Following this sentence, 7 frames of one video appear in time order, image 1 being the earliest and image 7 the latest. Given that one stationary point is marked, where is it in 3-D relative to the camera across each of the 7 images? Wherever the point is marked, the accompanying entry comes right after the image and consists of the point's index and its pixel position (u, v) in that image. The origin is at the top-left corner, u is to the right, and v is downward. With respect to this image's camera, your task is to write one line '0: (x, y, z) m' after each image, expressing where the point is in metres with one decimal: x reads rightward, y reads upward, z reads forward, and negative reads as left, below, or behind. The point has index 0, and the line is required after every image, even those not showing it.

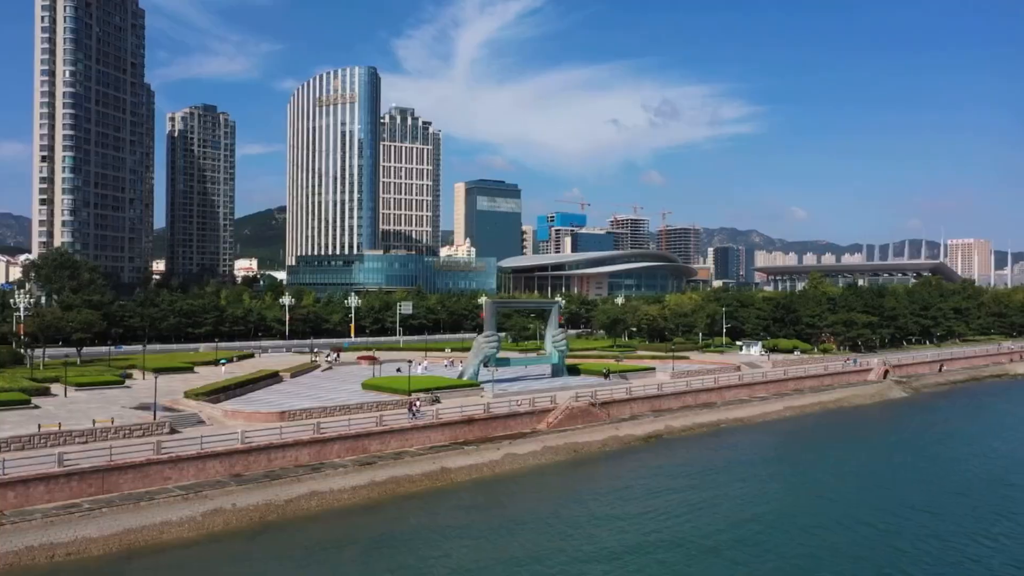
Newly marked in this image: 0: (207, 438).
0: (-7.4, -3.6, +19.5) m
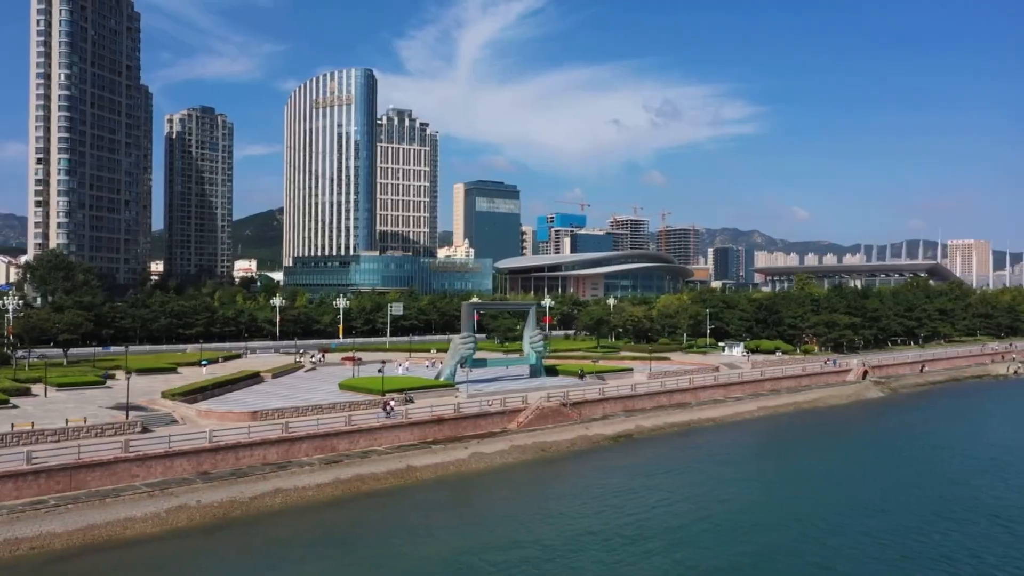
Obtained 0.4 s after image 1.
0: (-8.4, -3.7, +20.1) m
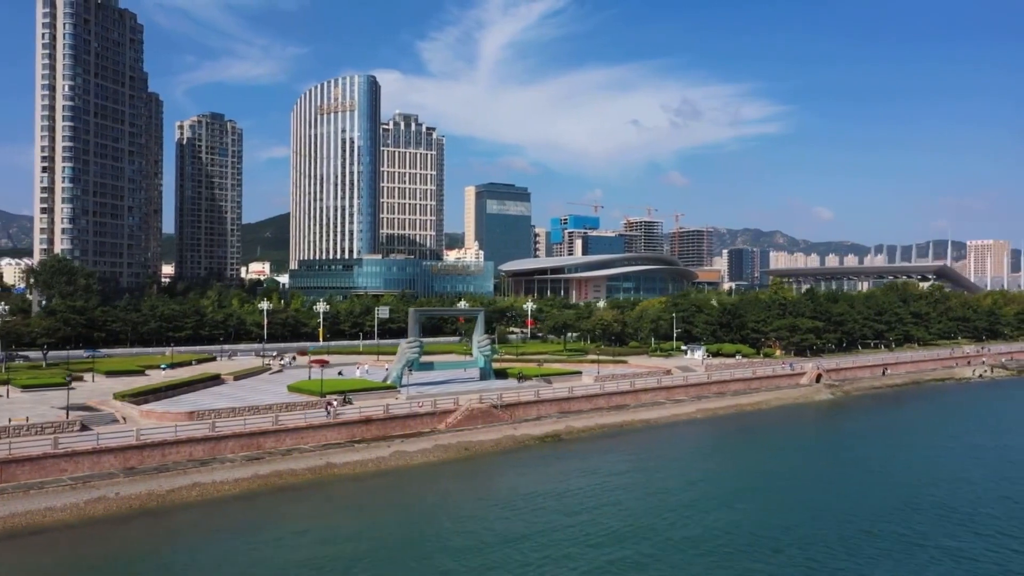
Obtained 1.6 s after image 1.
0: (-11.0, -4.0, +21.9) m
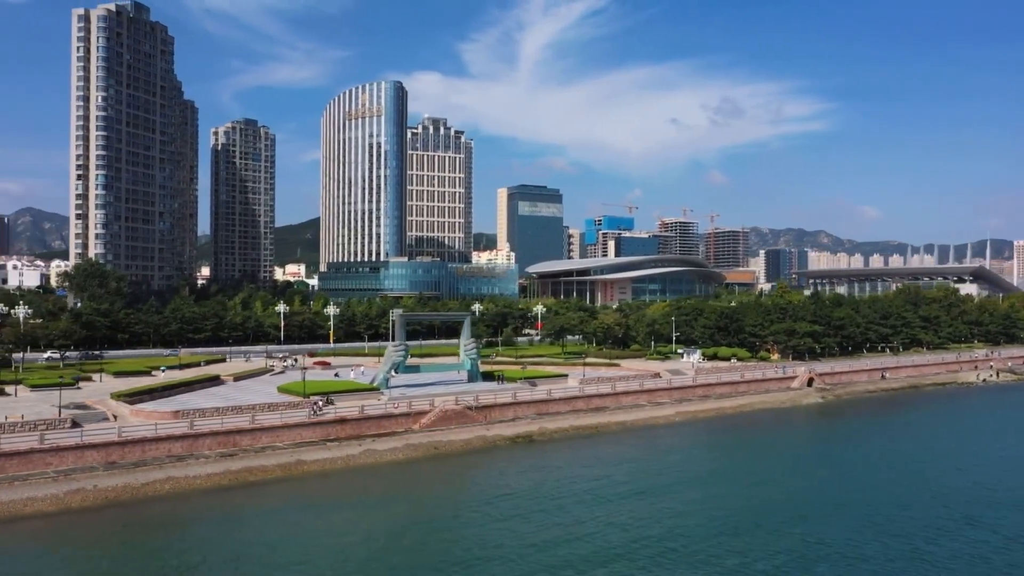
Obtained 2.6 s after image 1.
0: (-12.4, -4.2, +23.7) m
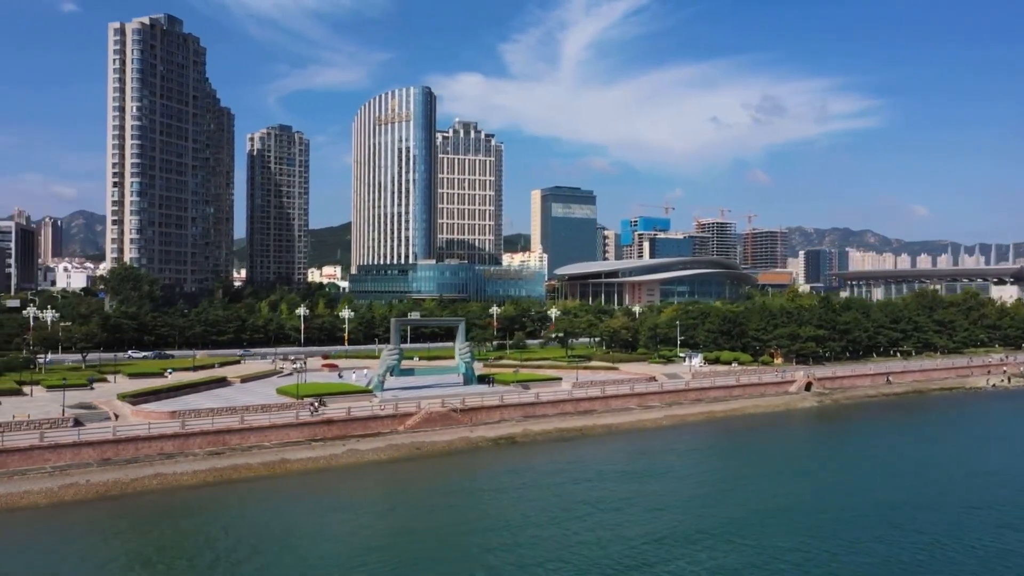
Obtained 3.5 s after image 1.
0: (-13.4, -4.5, +25.5) m
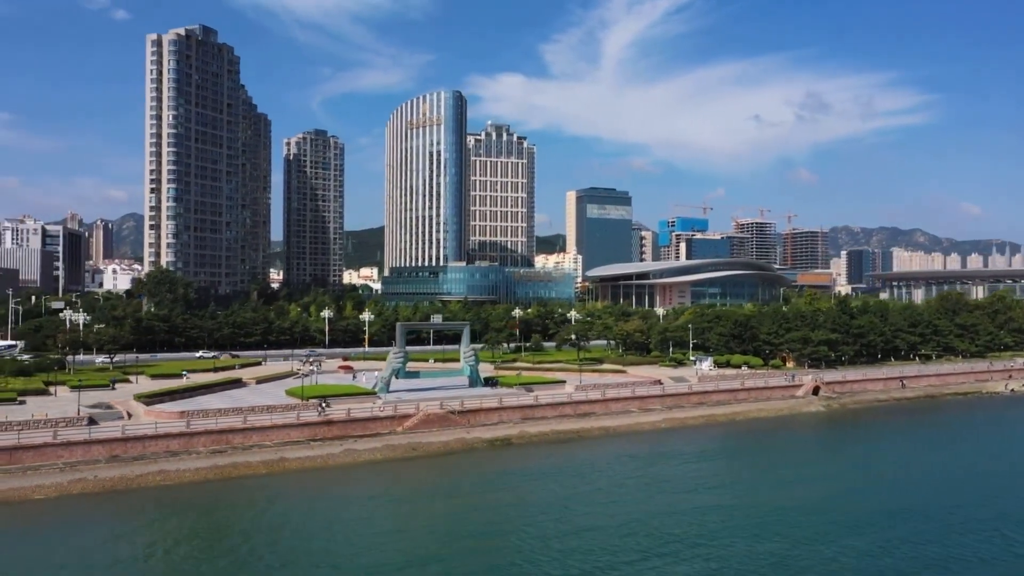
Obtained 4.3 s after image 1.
0: (-13.8, -4.8, +27.2) m
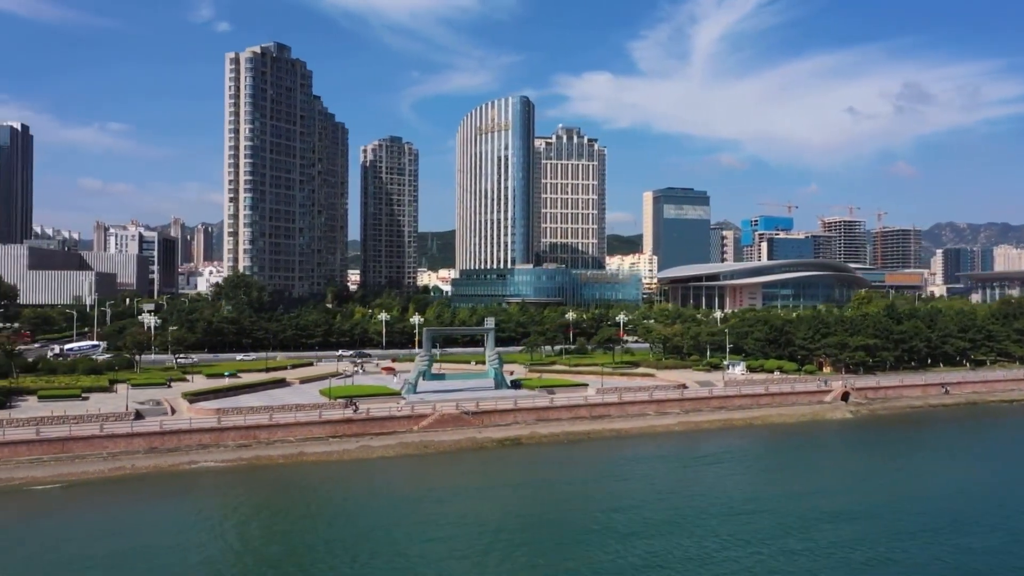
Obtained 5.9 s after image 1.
0: (-14.0, -5.1, +30.5) m
